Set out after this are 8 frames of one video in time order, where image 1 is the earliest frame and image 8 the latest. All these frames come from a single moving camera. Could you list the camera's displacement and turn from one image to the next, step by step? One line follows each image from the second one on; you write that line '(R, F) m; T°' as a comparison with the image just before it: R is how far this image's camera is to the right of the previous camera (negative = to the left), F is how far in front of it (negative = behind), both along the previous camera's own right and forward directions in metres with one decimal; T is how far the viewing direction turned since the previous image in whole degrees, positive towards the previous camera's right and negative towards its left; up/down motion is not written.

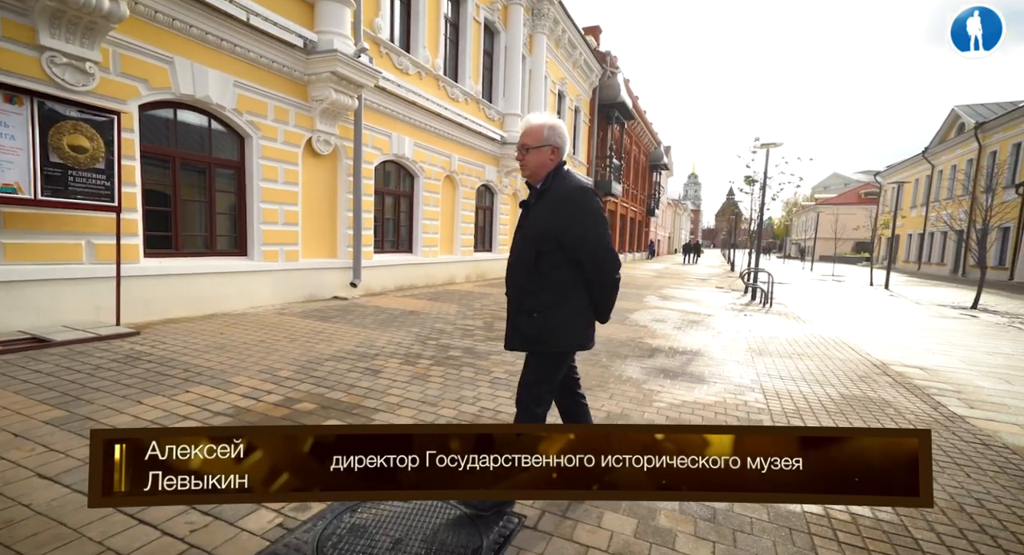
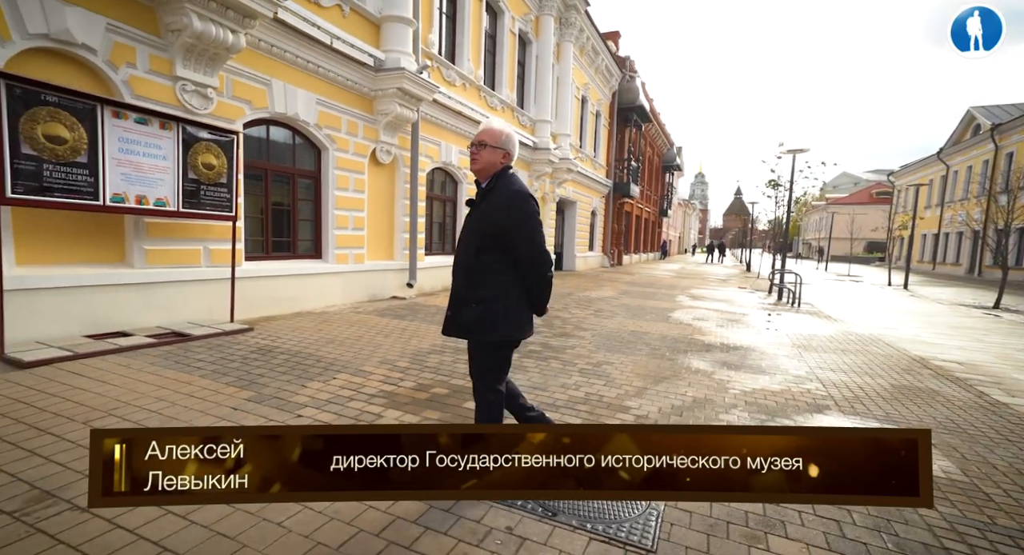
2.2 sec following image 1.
(-0.9, -0.7) m; -1°
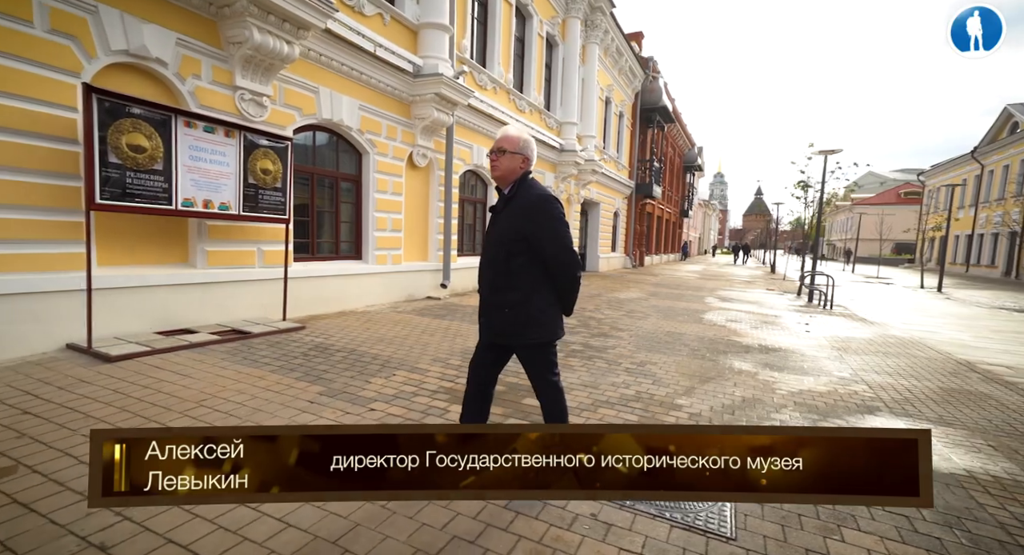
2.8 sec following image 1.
(-0.4, -0.2) m; -2°
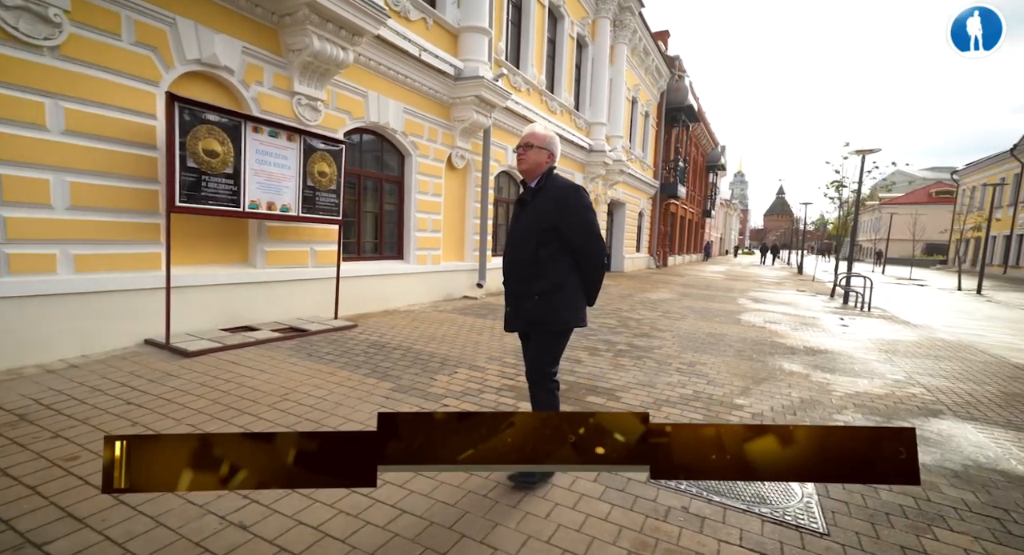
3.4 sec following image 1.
(-0.4, -0.1) m; -2°
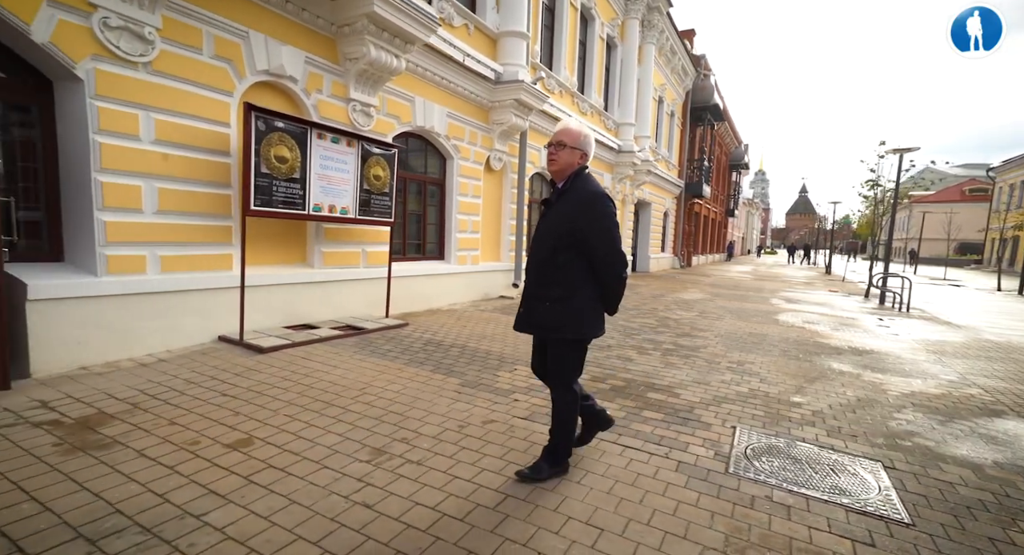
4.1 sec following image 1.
(-0.4, -0.2) m; -2°
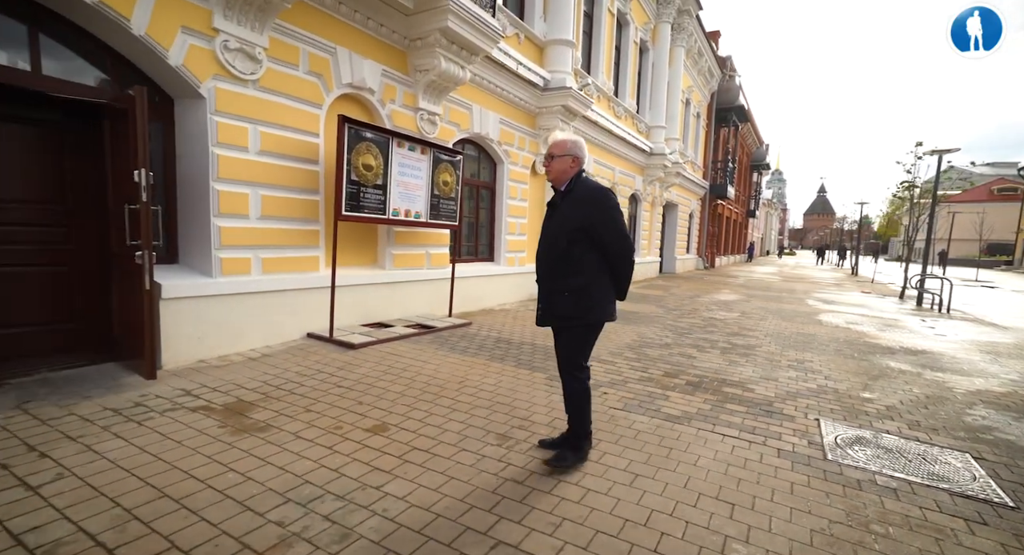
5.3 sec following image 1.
(-0.7, -0.3) m; -2°
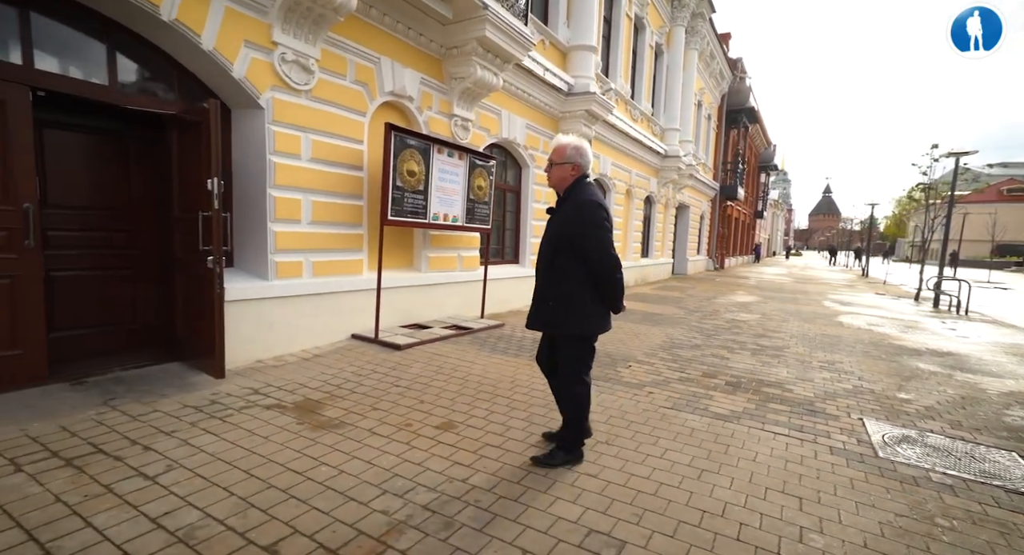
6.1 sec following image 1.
(-0.4, -0.2) m; -1°
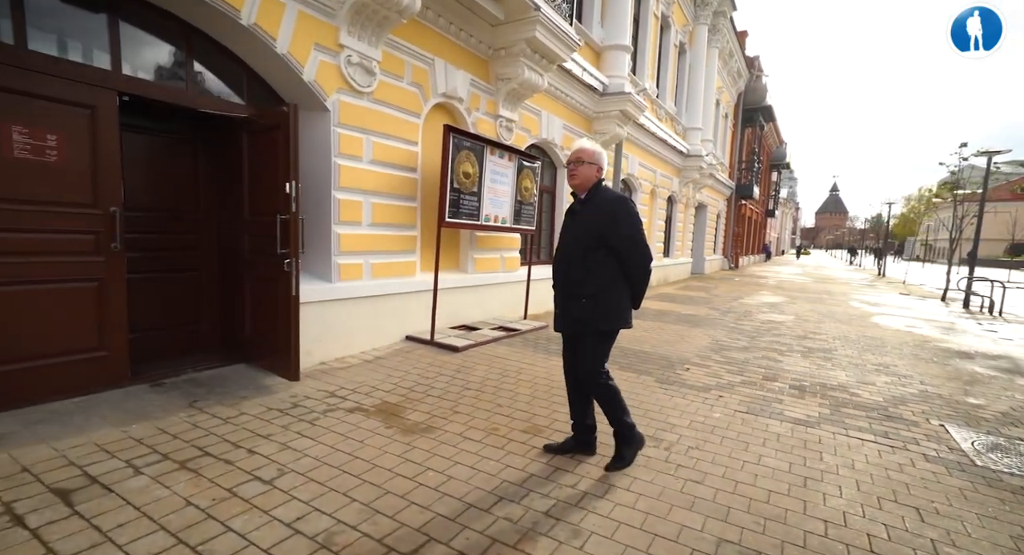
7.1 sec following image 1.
(-0.6, 0.0) m; -1°
